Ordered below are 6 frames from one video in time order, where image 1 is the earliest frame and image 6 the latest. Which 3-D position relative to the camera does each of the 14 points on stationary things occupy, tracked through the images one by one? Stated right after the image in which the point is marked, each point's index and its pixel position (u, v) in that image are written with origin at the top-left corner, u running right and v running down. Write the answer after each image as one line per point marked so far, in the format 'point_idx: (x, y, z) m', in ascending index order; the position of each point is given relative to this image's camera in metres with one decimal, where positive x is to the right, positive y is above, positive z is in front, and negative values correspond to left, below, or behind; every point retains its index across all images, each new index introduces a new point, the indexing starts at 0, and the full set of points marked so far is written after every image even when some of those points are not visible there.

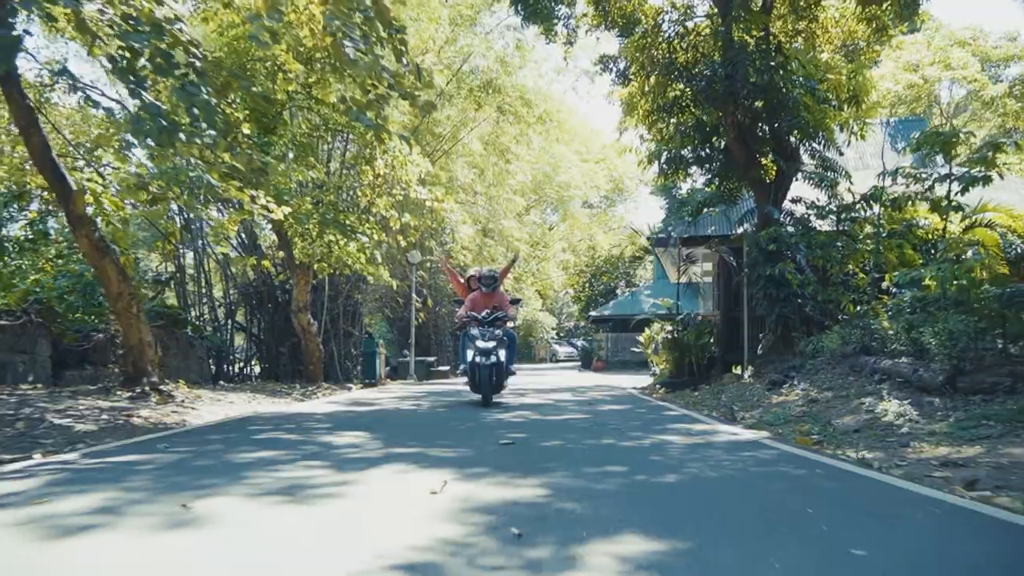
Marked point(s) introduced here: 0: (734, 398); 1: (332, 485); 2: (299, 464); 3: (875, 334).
0: (+2.8, -1.4, +11.6) m
1: (-0.8, -0.9, +4.4) m
2: (-1.1, -0.9, +5.0) m
3: (+4.0, -0.5, +10.4) m
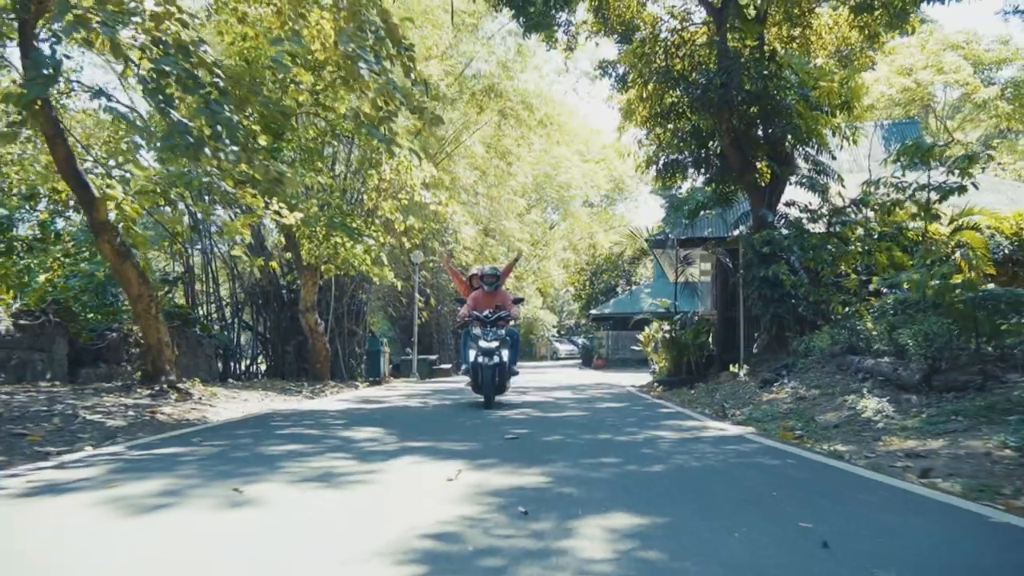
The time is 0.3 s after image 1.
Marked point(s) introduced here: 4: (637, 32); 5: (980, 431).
0: (+2.8, -1.4, +12.1) m
1: (-0.8, -1.0, +4.9) m
2: (-1.1, -1.0, +5.5) m
3: (+4.0, -0.5, +10.9) m
4: (+2.6, +5.3, +18.1) m
5: (+3.2, -1.0, +6.3) m
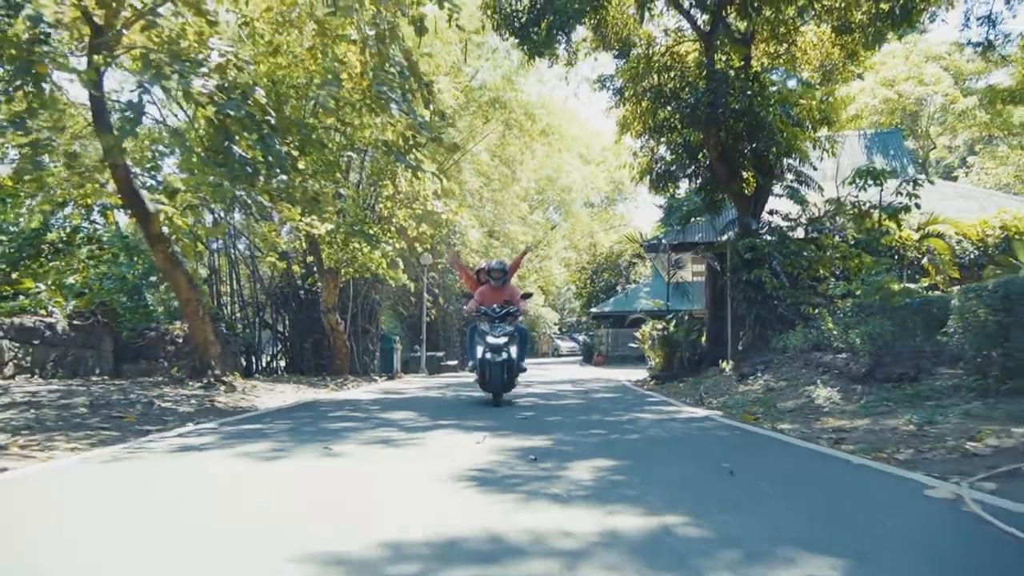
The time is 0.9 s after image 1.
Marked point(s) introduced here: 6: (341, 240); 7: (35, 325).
0: (+2.9, -1.5, +13.6) m
1: (-0.7, -1.1, +6.4) m
2: (-1.0, -1.1, +7.0) m
3: (+4.1, -0.6, +12.4) m
4: (+2.7, +5.2, +19.6) m
5: (+3.2, -1.0, +7.8) m
6: (-3.3, +0.8, +18.2) m
7: (-7.6, -0.6, +14.9) m
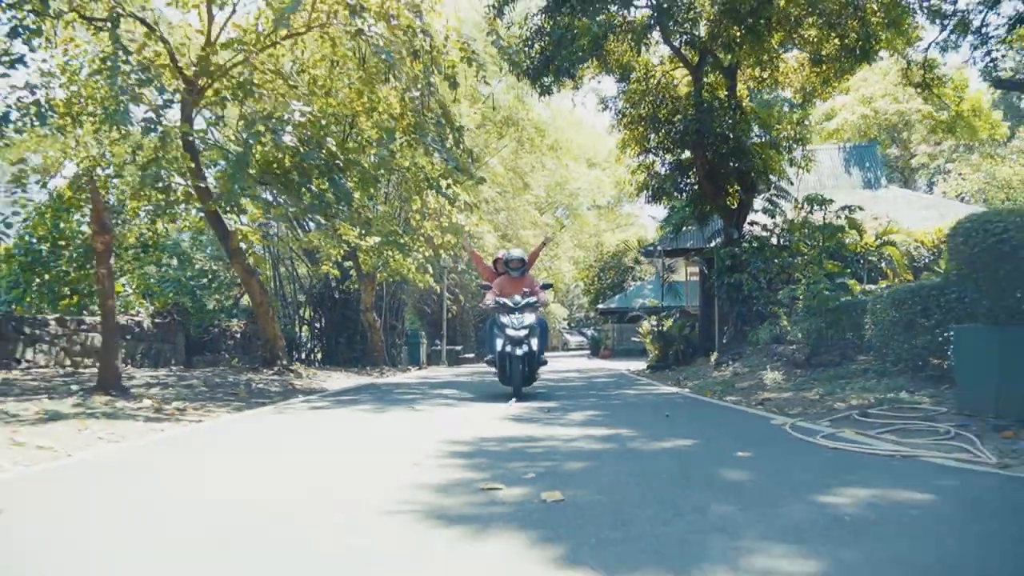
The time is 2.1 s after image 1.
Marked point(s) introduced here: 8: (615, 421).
0: (+3.2, -1.5, +16.4) m
1: (-0.6, -1.2, +9.2) m
2: (-0.8, -1.2, +9.8) m
3: (+4.4, -0.7, +15.2) m
4: (+3.0, +5.2, +22.3) m
5: (+3.4, -1.1, +10.5) m
6: (-3.0, +0.8, +21.0) m
7: (-7.3, -0.7, +17.7) m
8: (+0.8, -1.1, +7.6) m
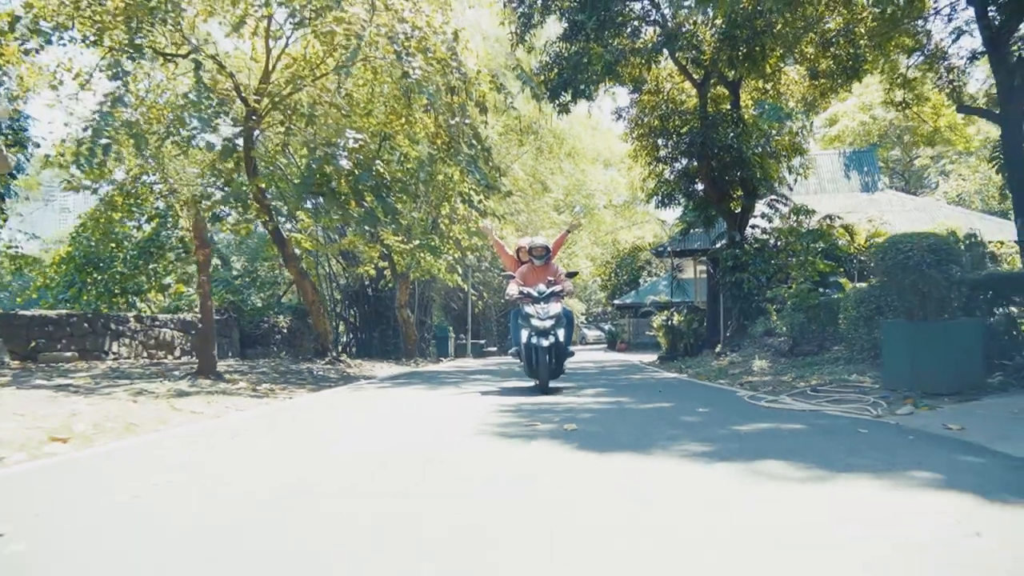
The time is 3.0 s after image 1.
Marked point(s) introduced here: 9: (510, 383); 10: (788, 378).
0: (+3.6, -1.5, +18.4) m
1: (-0.2, -1.2, +11.3) m
2: (-0.5, -1.2, +11.8) m
3: (+4.8, -0.6, +17.1) m
4: (+3.5, +5.3, +24.3) m
5: (+3.8, -1.1, +12.5) m
6: (-2.5, +0.8, +23.1) m
7: (-6.8, -0.7, +19.9) m
8: (+1.1, -1.1, +9.6) m
9: (-0.1, -1.3, +12.9) m
10: (+3.4, -1.1, +11.6) m
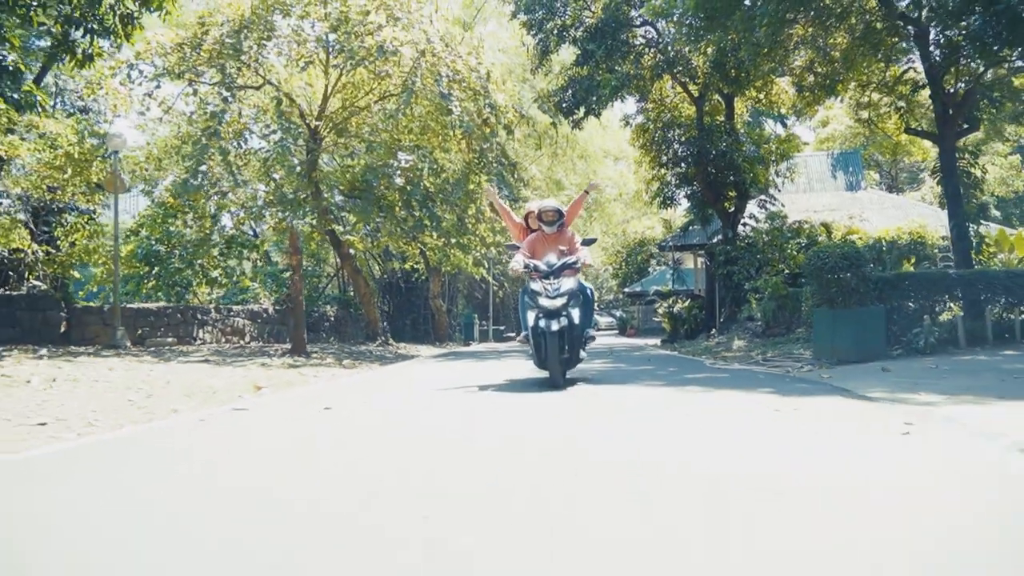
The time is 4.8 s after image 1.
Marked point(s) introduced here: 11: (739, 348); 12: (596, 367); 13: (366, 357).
0: (+4.1, -1.3, +21.5) m
1: (+0.2, -1.2, +14.5) m
2: (-0.1, -1.1, +15.0) m
3: (+5.3, -0.5, +20.3) m
4: (+4.0, +5.5, +27.3) m
5: (+4.2, -1.0, +15.7) m
6: (-1.9, +1.0, +26.3) m
7: (-6.3, -0.5, +23.2) m
8: (+1.5, -1.1, +12.8) m
9: (+0.4, -1.2, +16.1) m
10: (+3.9, -1.0, +14.8) m
11: (+4.0, -1.1, +16.5) m
12: (+1.2, -1.1, +13.2) m
13: (-2.7, -1.2, +17.4) m
